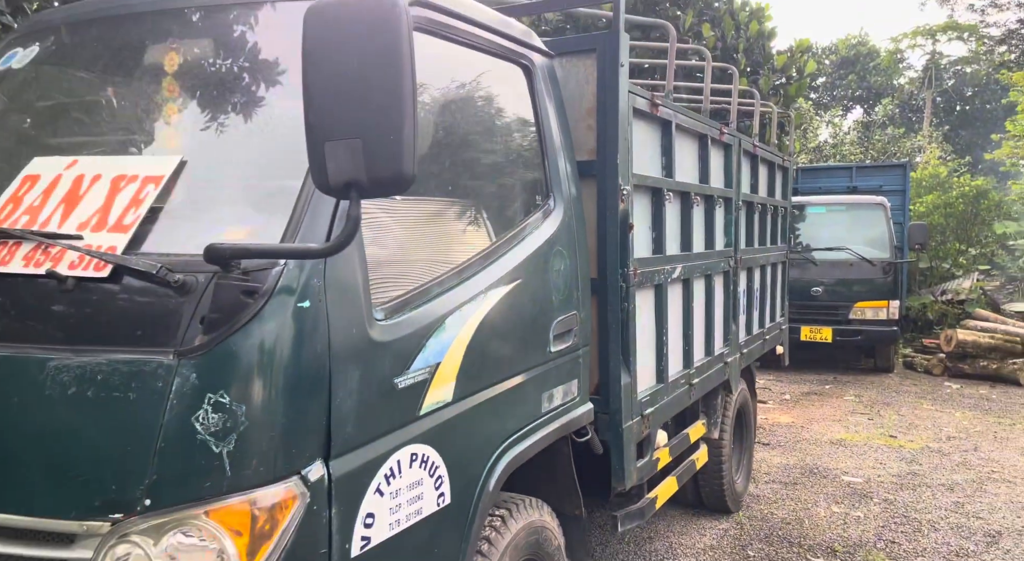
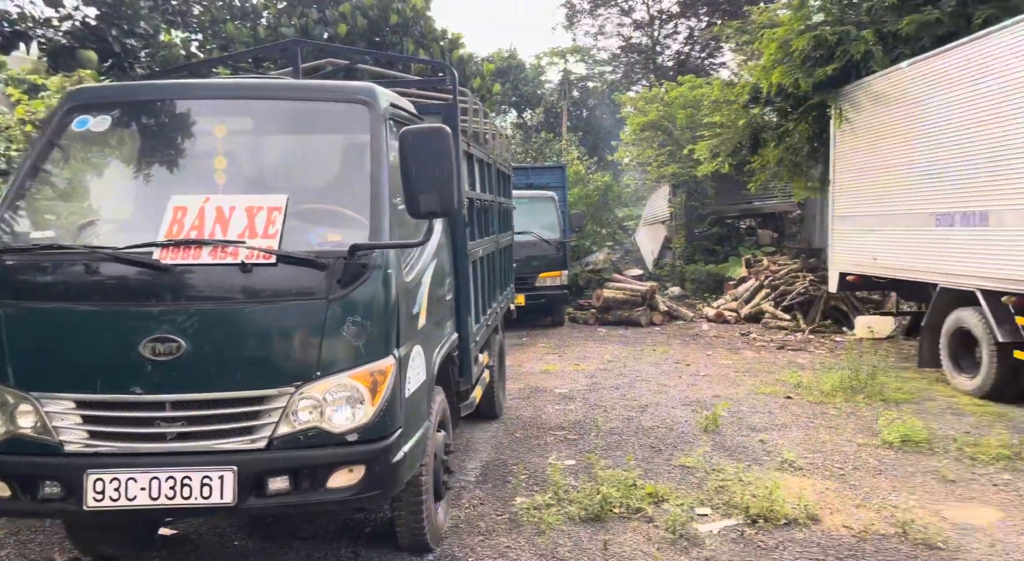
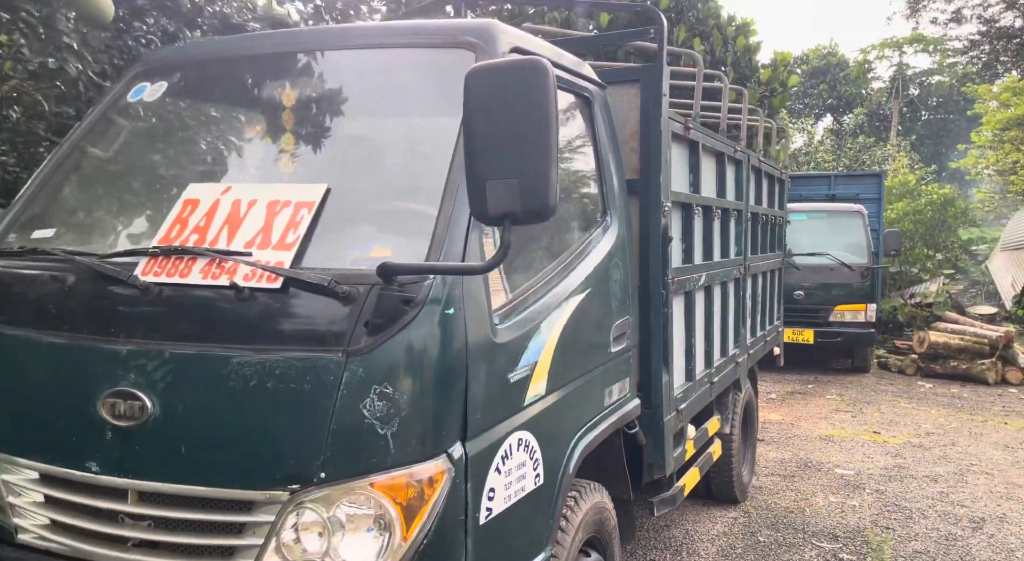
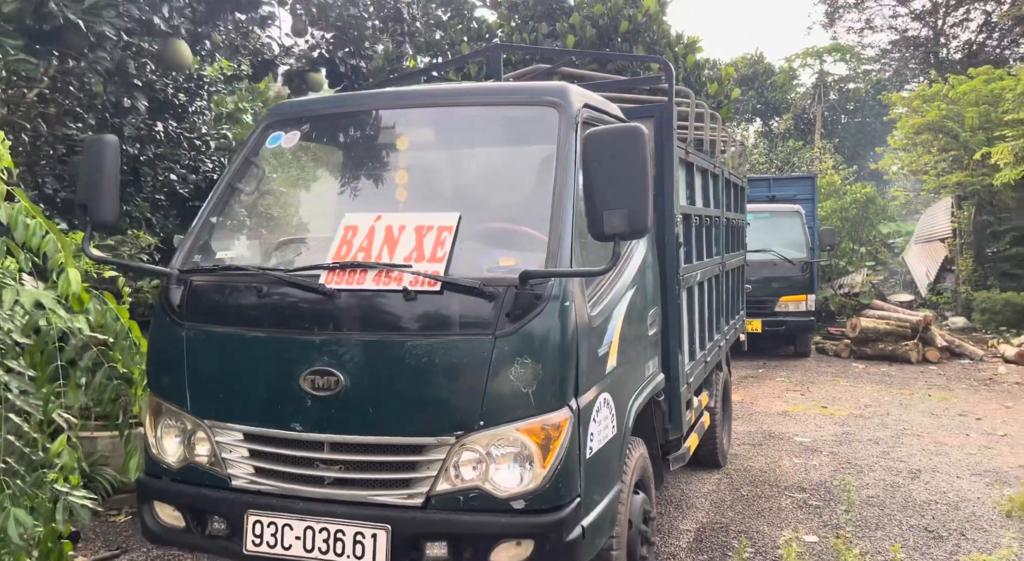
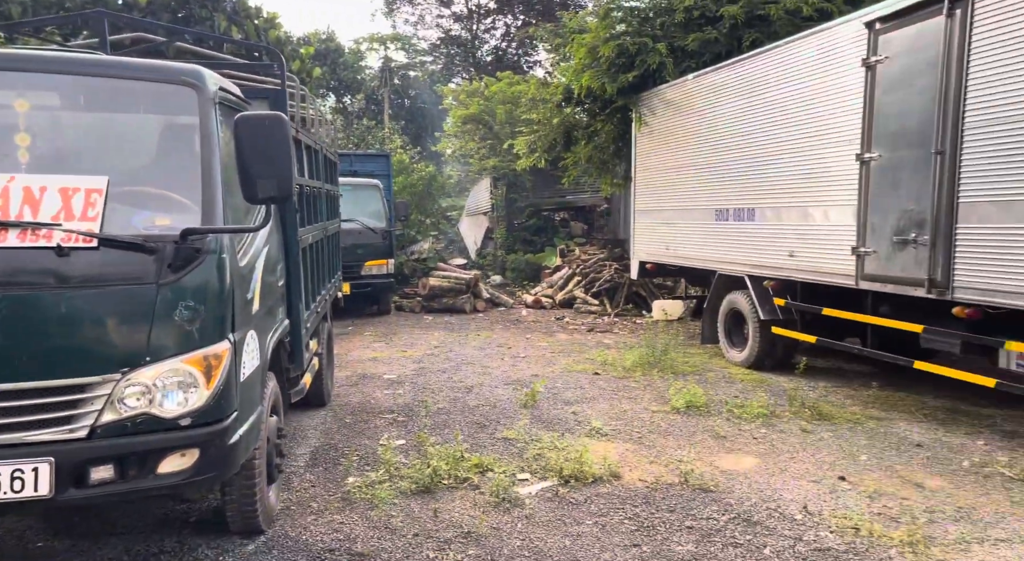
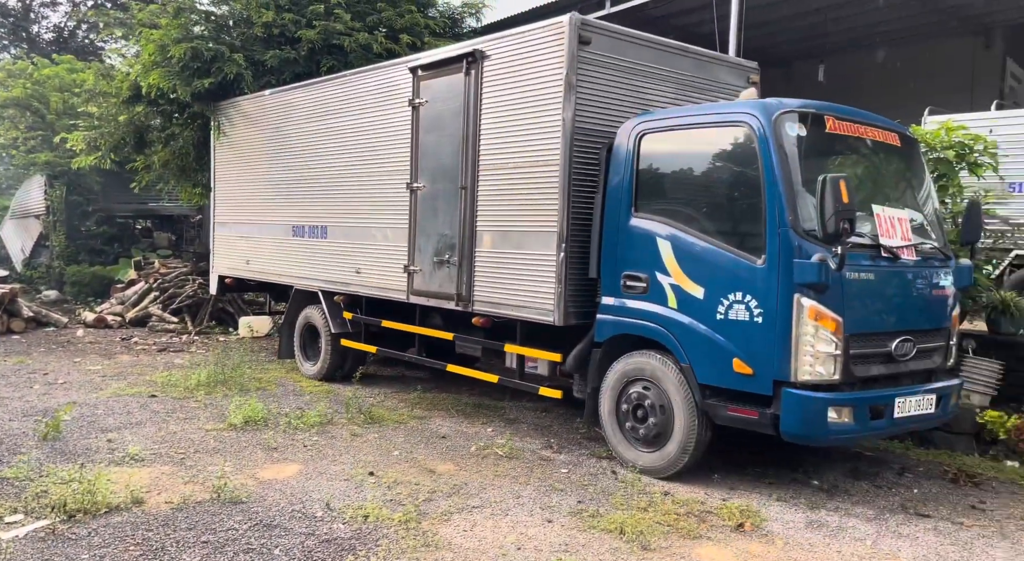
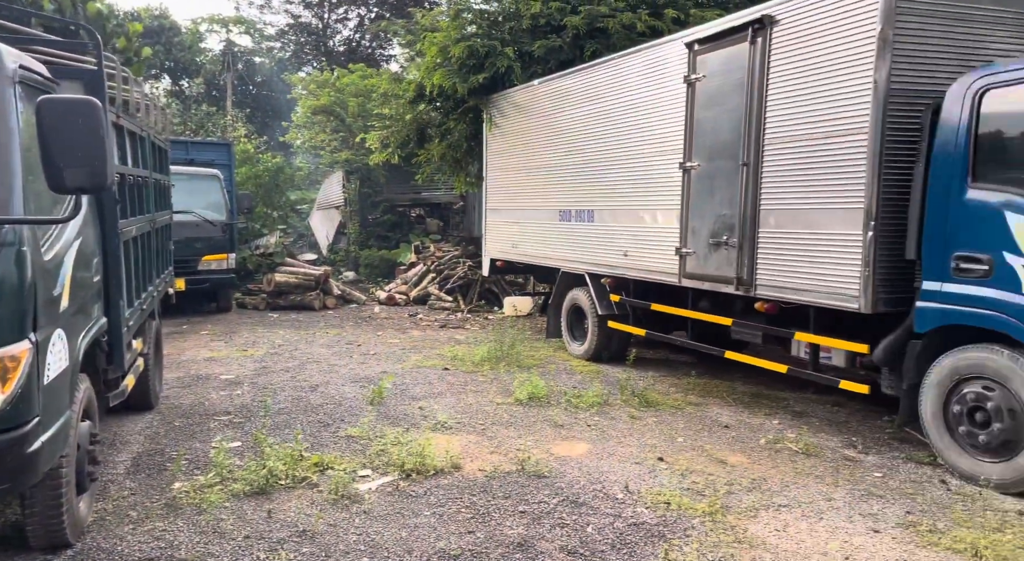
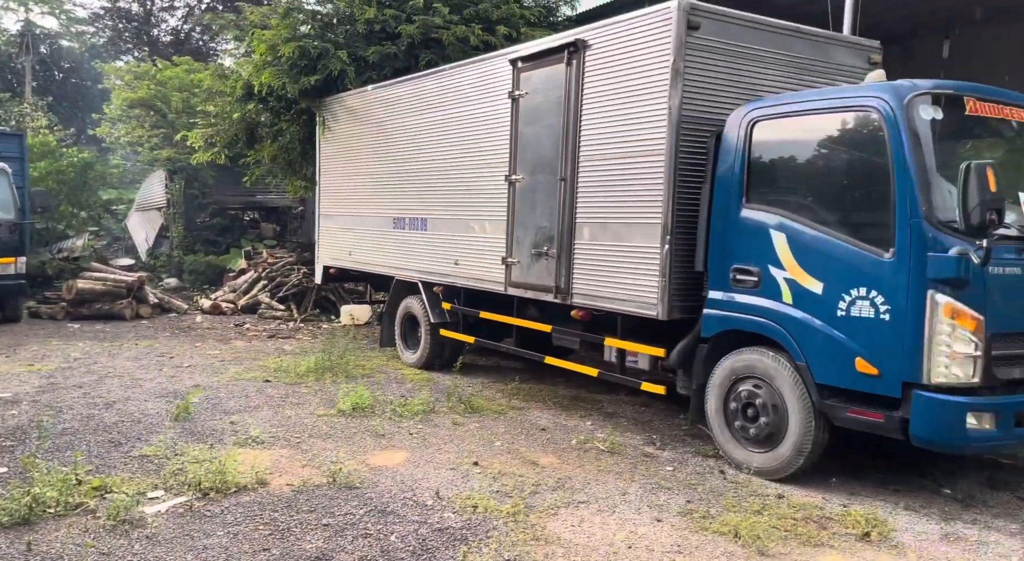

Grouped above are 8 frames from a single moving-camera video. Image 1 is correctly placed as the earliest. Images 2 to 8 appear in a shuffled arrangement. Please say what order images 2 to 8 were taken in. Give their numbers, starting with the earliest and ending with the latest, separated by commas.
3, 4, 2, 5, 7, 8, 6
